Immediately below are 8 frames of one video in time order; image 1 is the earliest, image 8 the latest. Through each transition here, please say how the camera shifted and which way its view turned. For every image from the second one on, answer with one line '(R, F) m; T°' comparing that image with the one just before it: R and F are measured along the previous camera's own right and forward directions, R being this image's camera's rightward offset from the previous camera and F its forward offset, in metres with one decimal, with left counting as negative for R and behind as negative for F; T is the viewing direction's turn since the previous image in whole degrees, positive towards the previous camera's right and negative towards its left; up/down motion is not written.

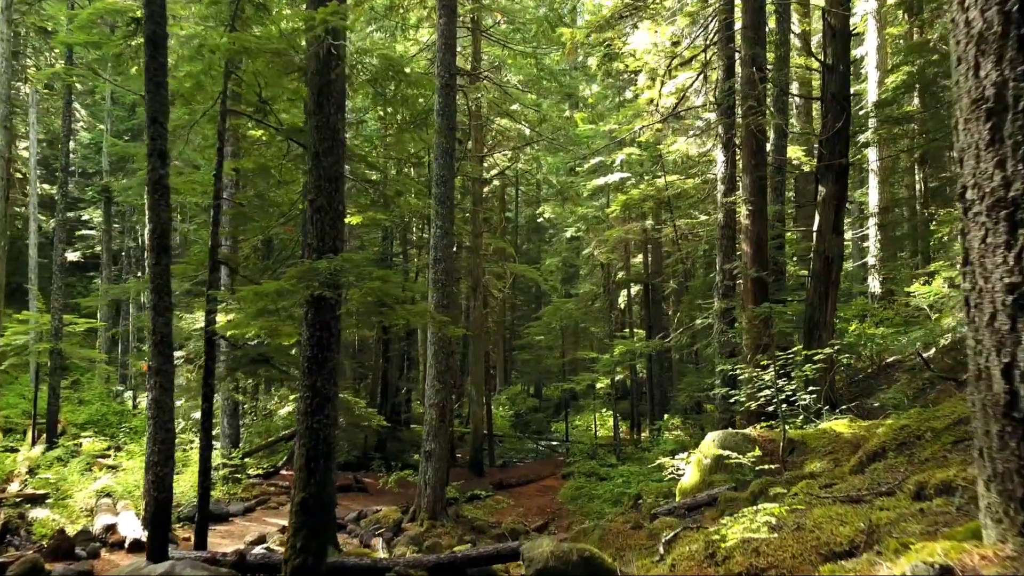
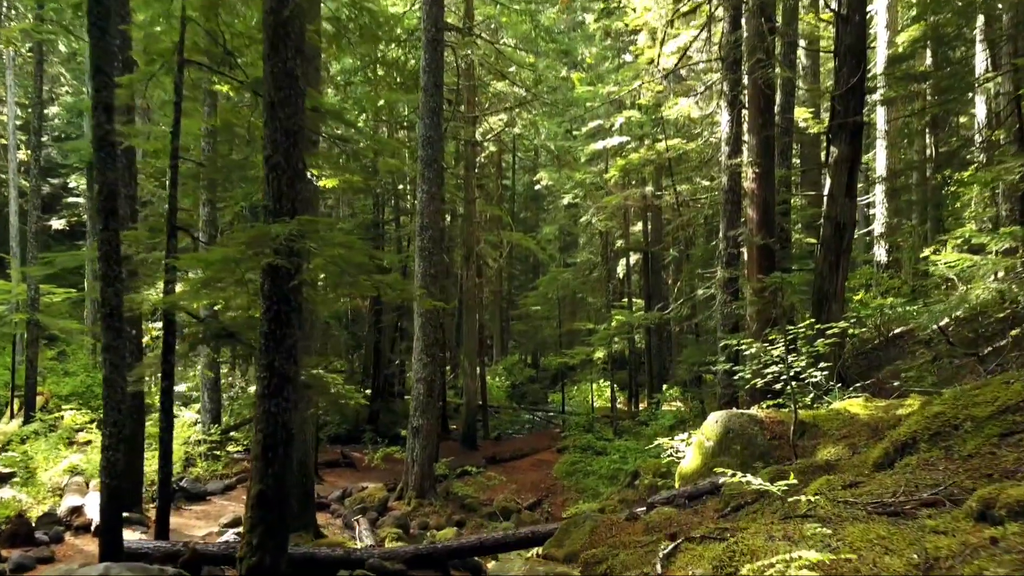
(+0.1, +0.6) m; 0°
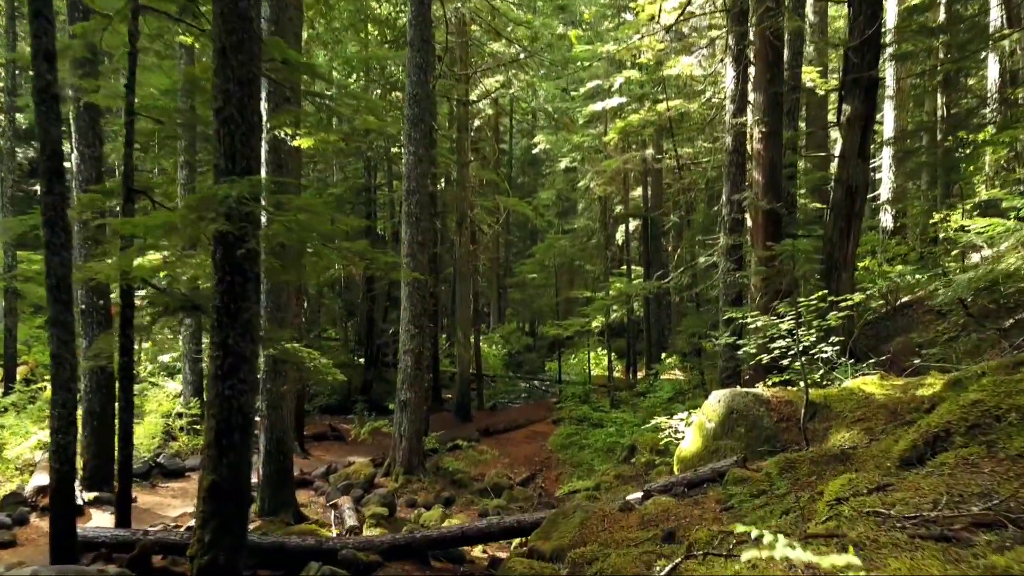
(+0.1, +0.6) m; 0°
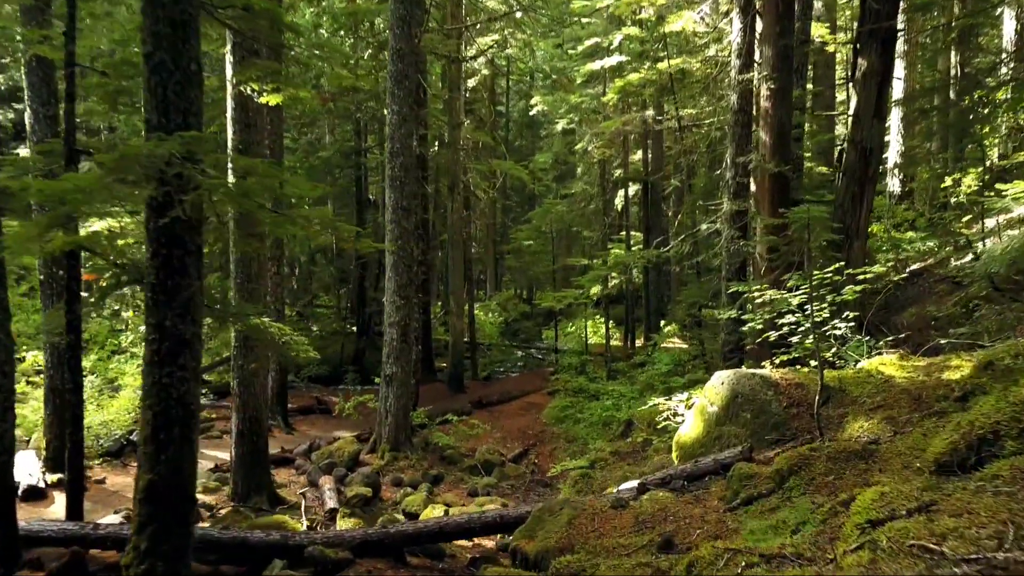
(+0.1, +0.6) m; 0°
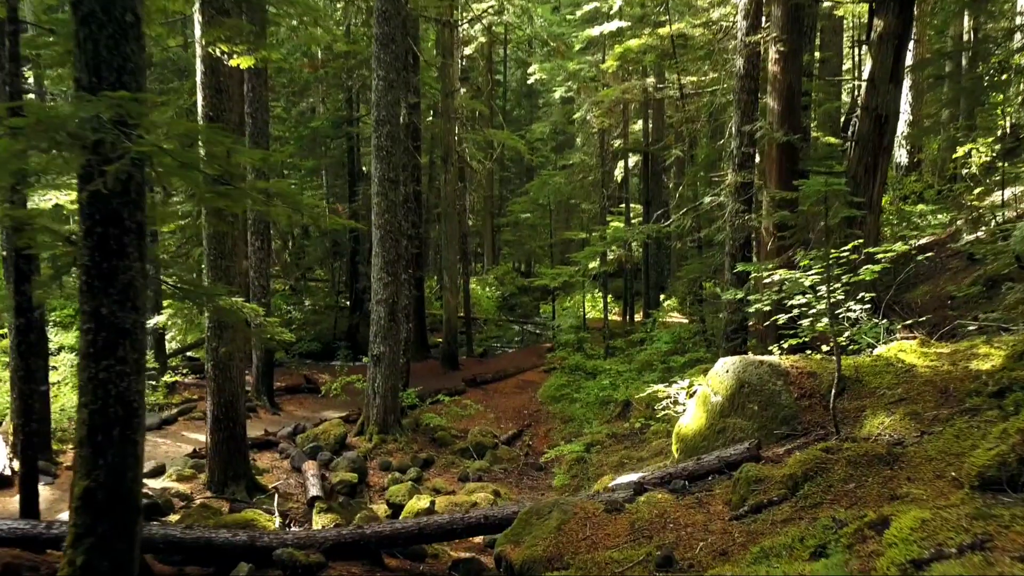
(+0.1, +0.5) m; 0°
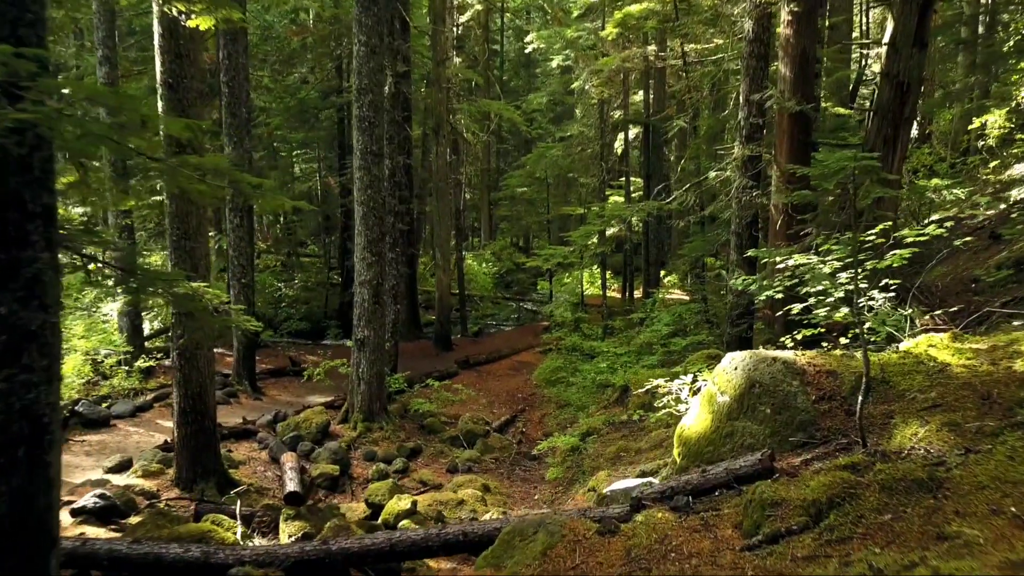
(+0.1, +0.6) m; 0°
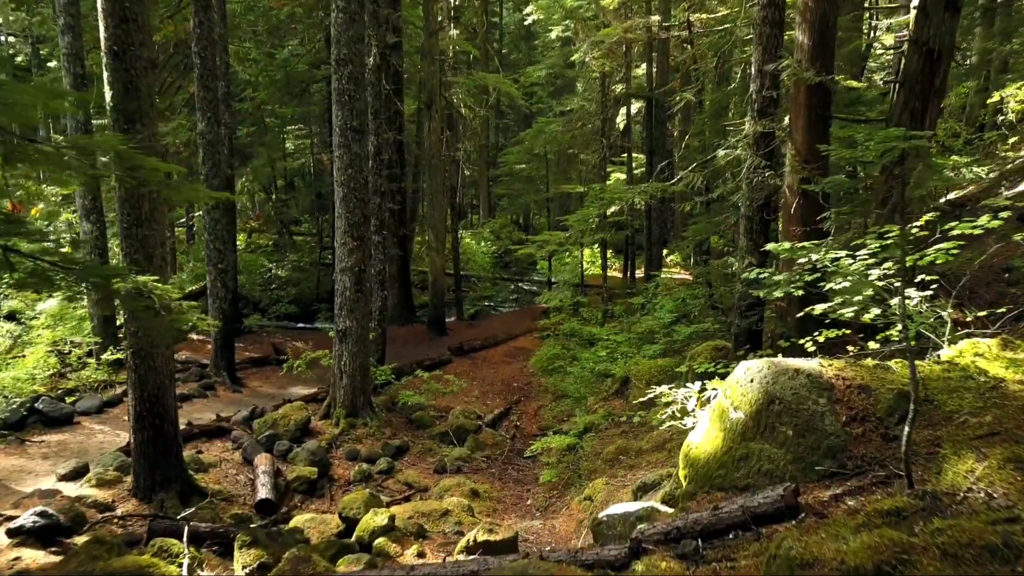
(+0.1, +0.6) m; 0°
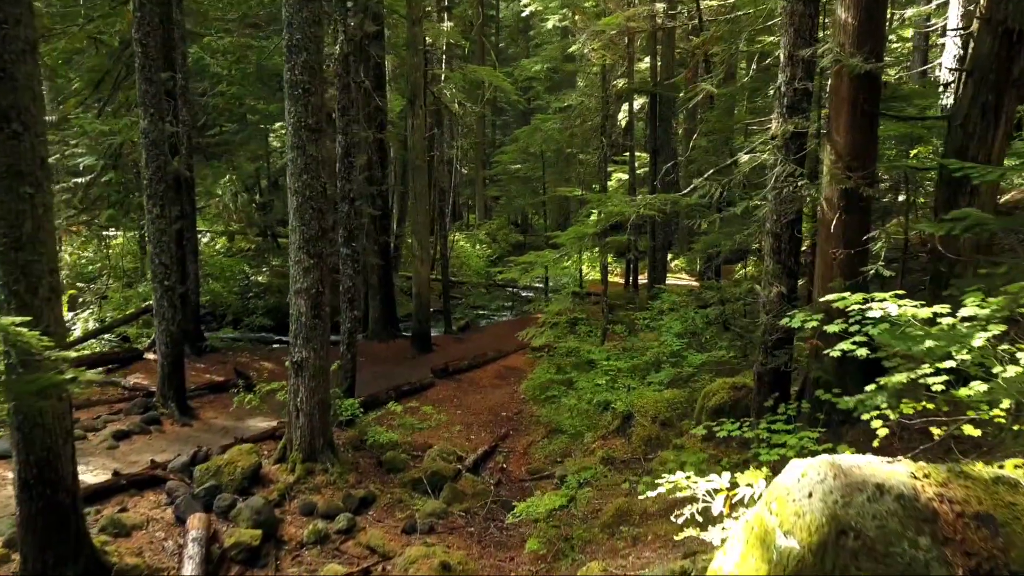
(+0.2, +1.3) m; 0°
